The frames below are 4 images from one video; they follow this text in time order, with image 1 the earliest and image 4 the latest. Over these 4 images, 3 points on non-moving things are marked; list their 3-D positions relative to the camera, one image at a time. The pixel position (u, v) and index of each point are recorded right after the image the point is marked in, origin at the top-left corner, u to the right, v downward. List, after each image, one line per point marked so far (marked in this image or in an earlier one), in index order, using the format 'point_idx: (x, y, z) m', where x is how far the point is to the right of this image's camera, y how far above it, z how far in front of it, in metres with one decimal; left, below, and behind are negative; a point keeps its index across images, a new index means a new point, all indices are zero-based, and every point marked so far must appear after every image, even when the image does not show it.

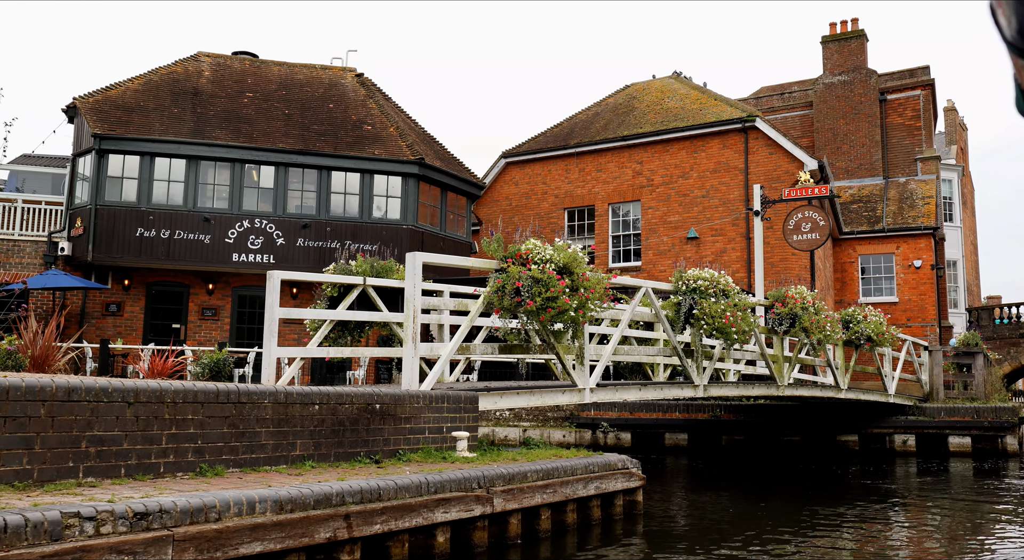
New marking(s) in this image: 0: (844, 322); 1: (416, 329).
0: (+4.3, -0.6, +14.3) m
1: (-0.6, -0.3, +6.9) m
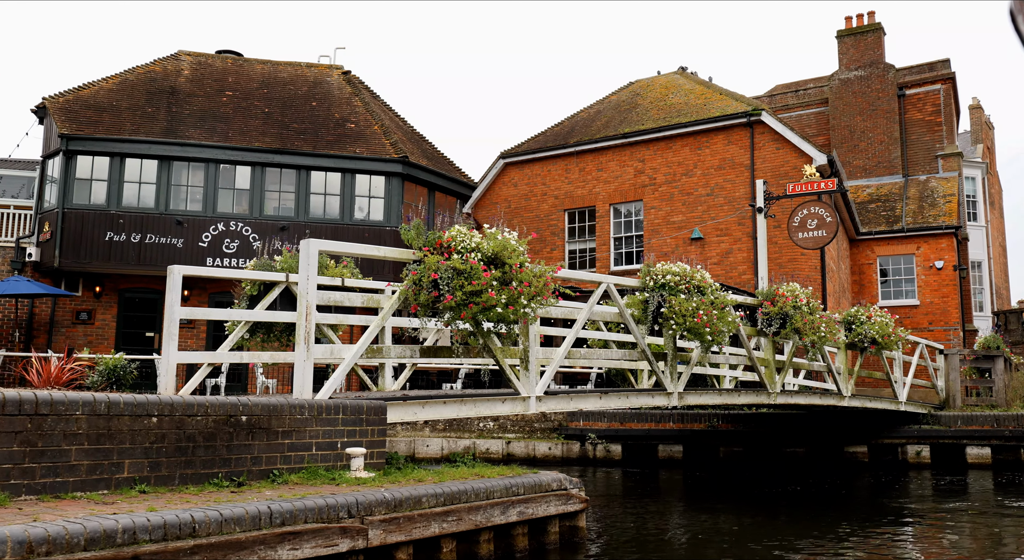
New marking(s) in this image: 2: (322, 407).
0: (+4.0, -0.5, +13.2) m
1: (-1.1, -0.3, +5.9) m
2: (-1.0, -0.6, +5.6) m
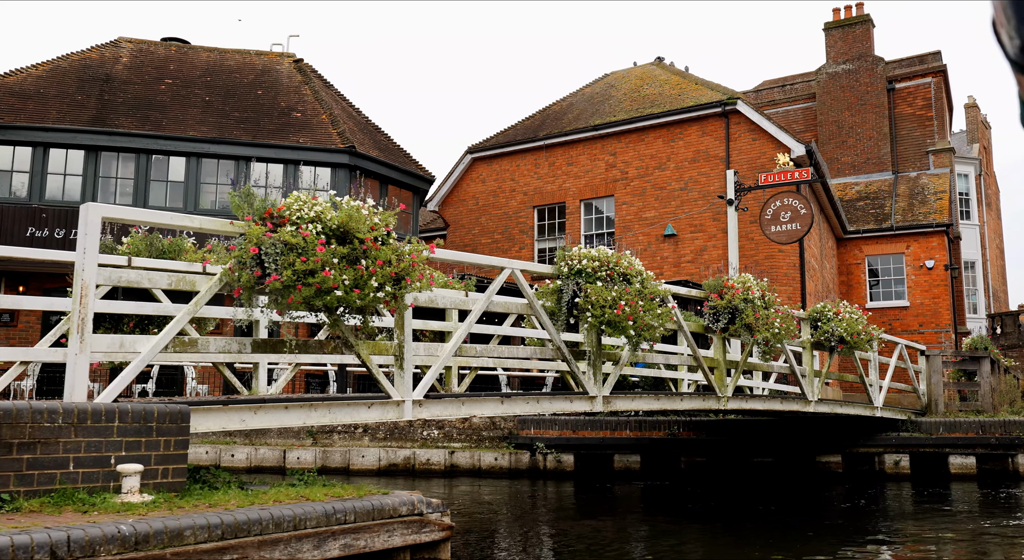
0: (+3.3, -0.5, +12.0) m
1: (-1.9, -0.2, +4.8) m
2: (-1.7, -0.5, +4.4) m
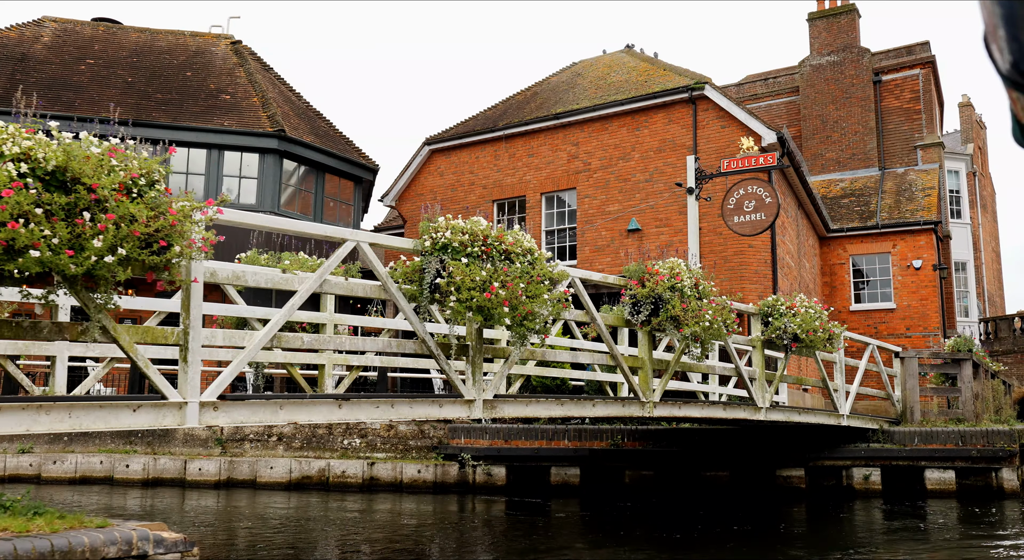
0: (+2.5, -0.4, +10.6) m
1: (-2.7, 0.0, +3.4) m
2: (-2.6, -0.4, +3.0) m
